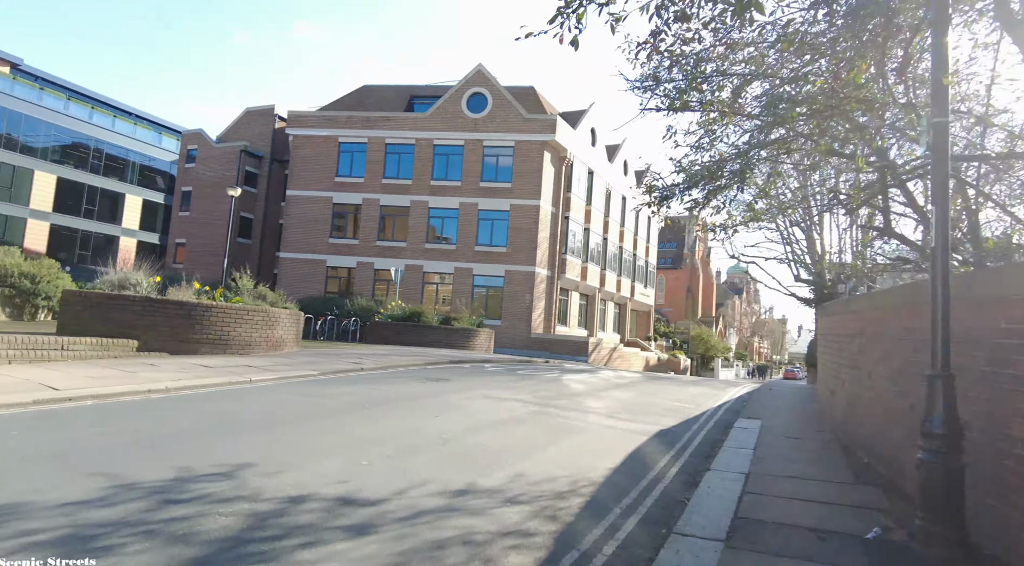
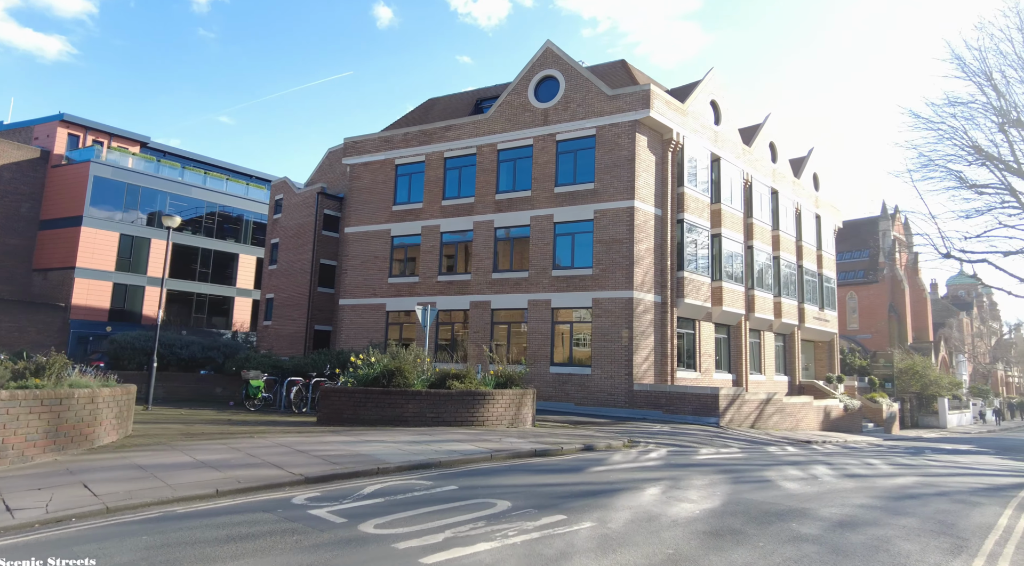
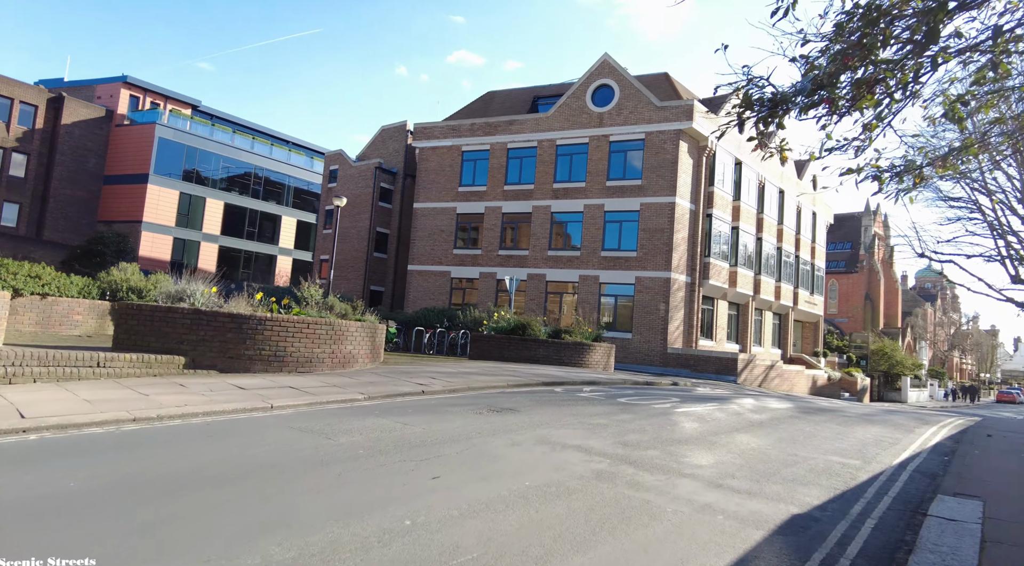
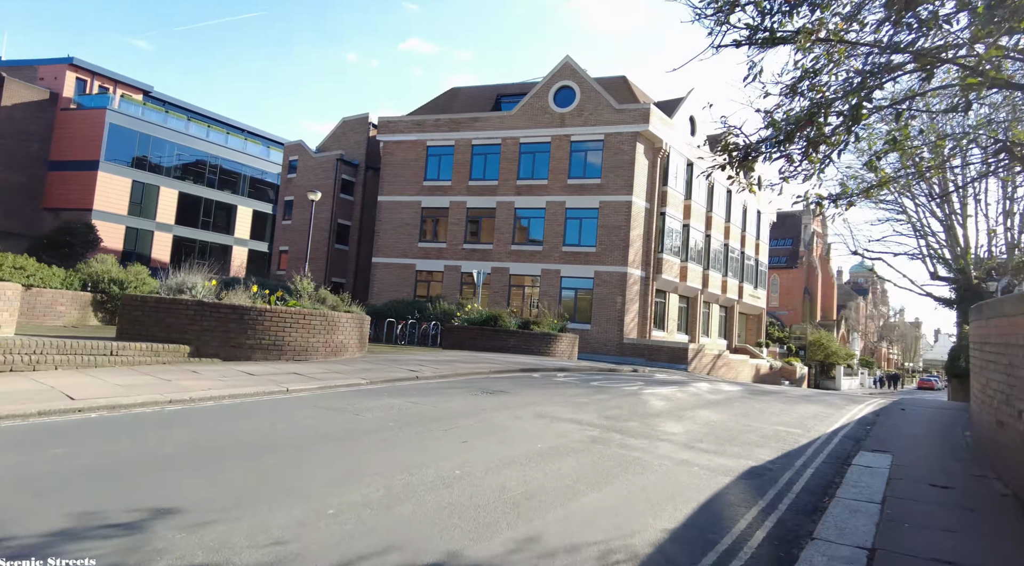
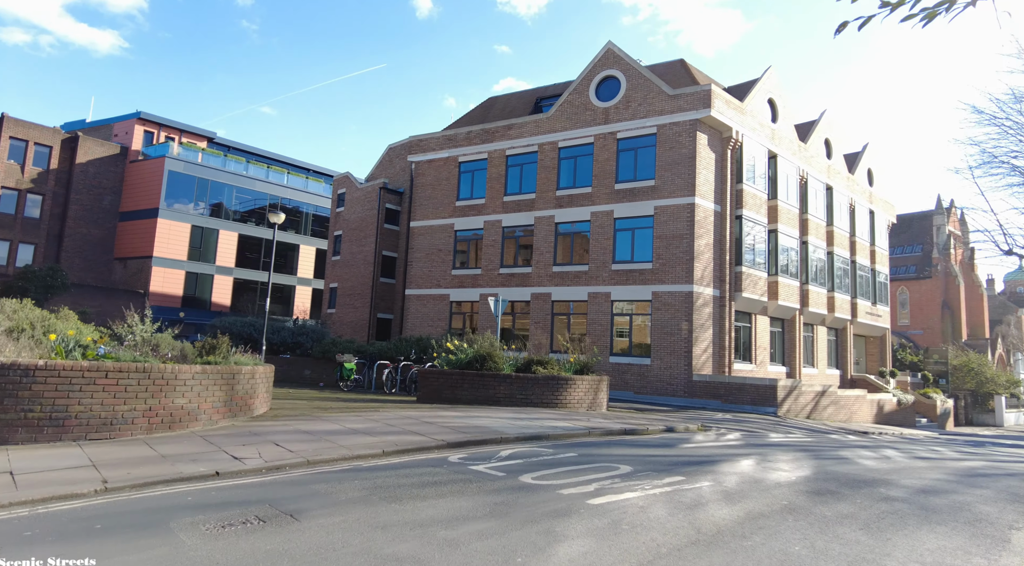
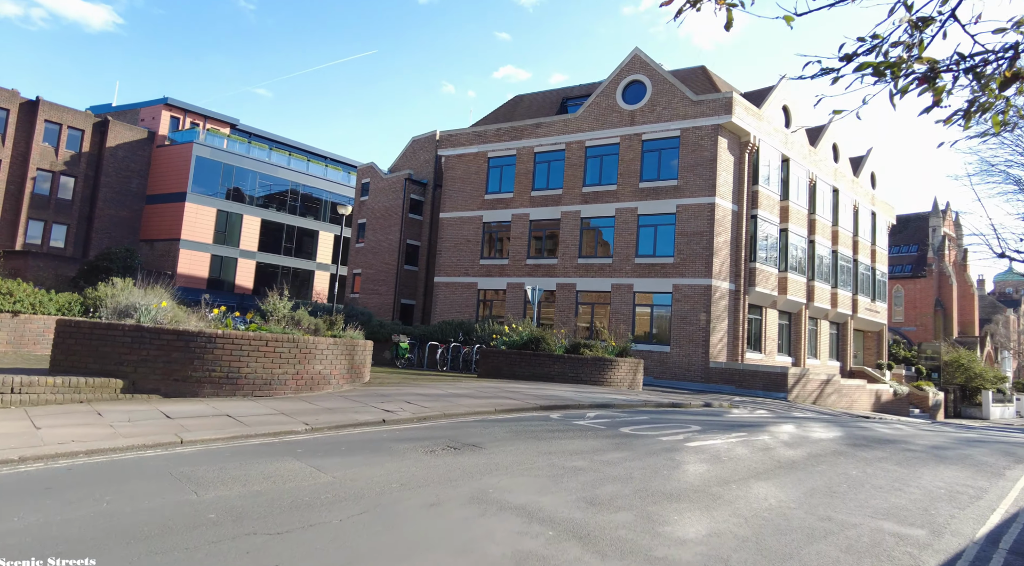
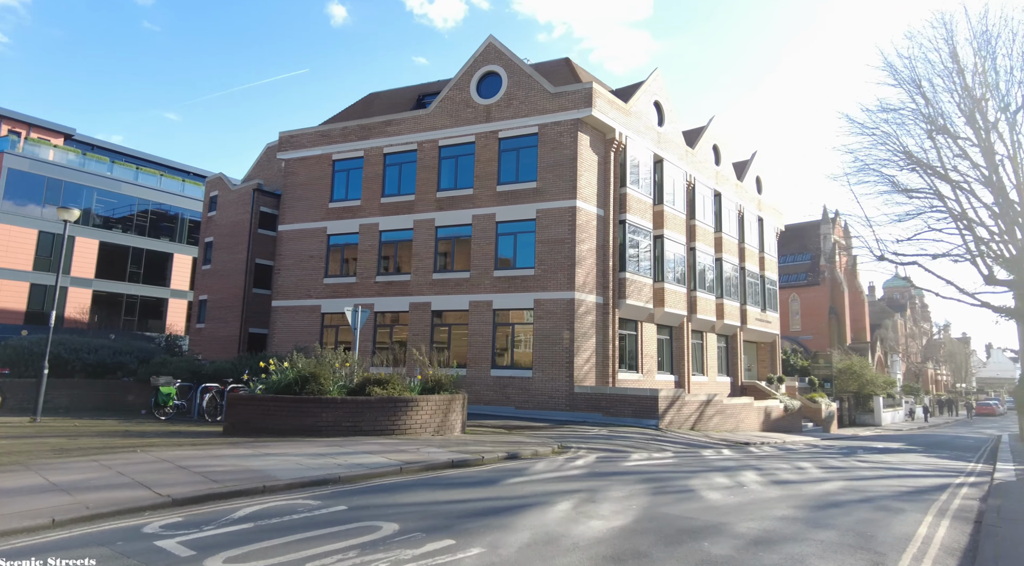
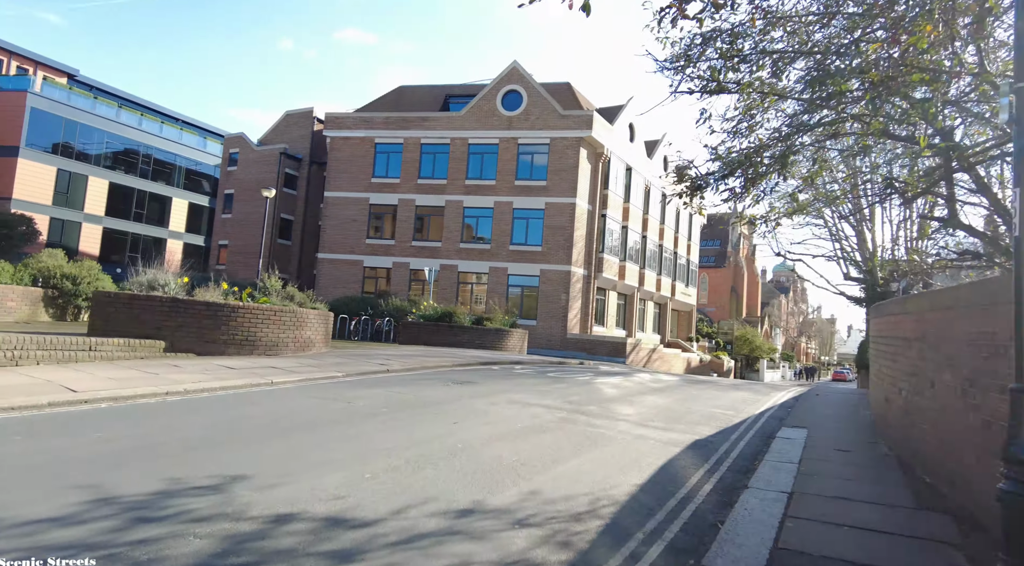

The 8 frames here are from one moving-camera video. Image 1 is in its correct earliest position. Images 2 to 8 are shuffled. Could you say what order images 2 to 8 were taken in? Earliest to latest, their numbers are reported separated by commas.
8, 4, 3, 6, 5, 2, 7
